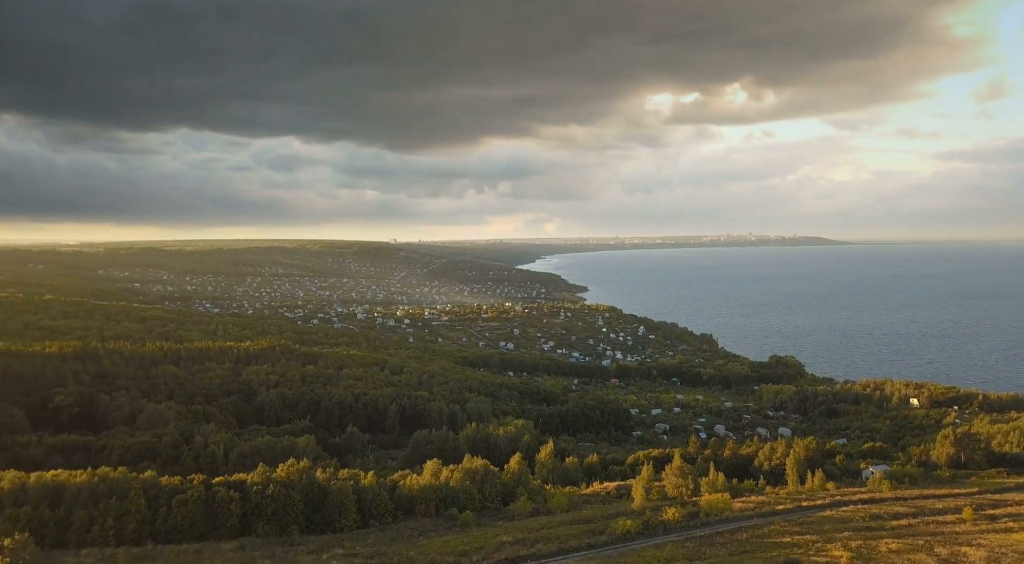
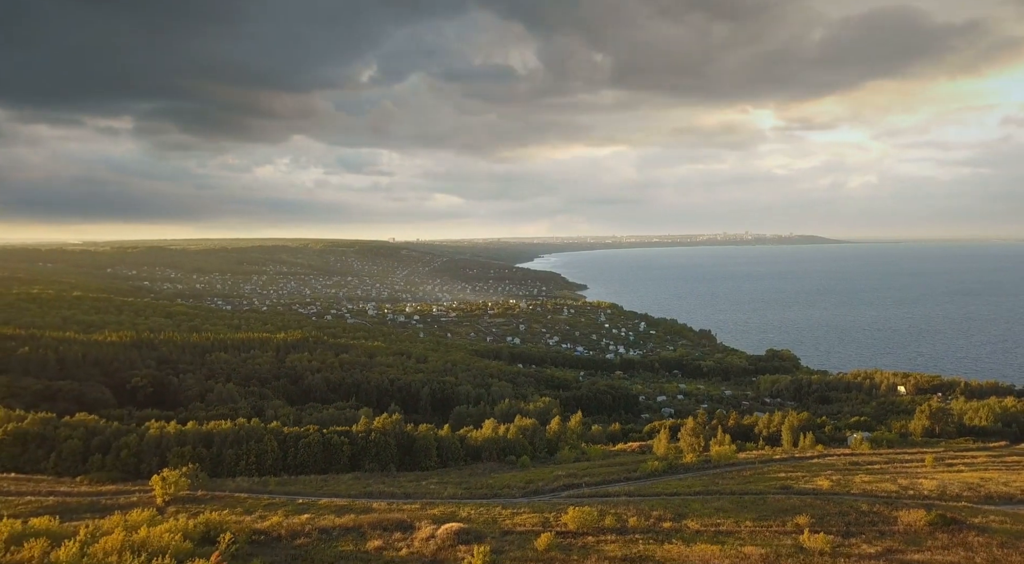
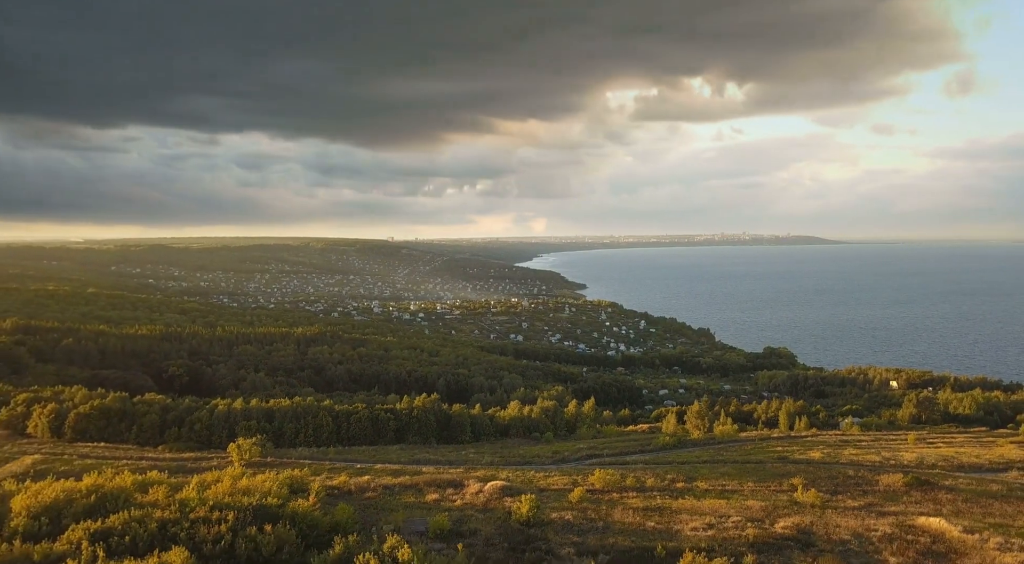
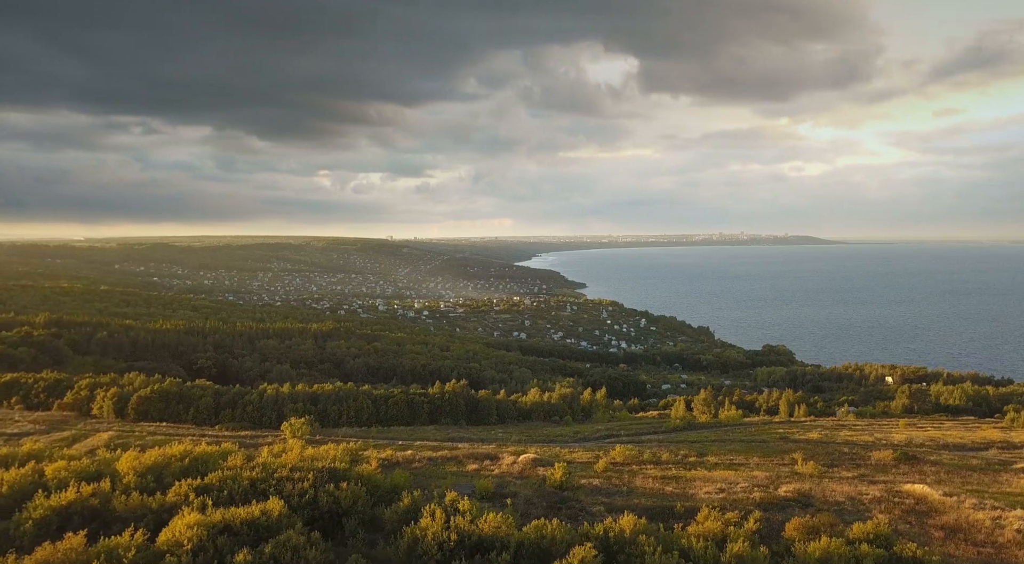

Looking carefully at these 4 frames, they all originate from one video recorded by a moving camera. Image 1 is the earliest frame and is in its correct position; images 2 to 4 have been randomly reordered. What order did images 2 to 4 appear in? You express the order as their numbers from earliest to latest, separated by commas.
2, 3, 4
